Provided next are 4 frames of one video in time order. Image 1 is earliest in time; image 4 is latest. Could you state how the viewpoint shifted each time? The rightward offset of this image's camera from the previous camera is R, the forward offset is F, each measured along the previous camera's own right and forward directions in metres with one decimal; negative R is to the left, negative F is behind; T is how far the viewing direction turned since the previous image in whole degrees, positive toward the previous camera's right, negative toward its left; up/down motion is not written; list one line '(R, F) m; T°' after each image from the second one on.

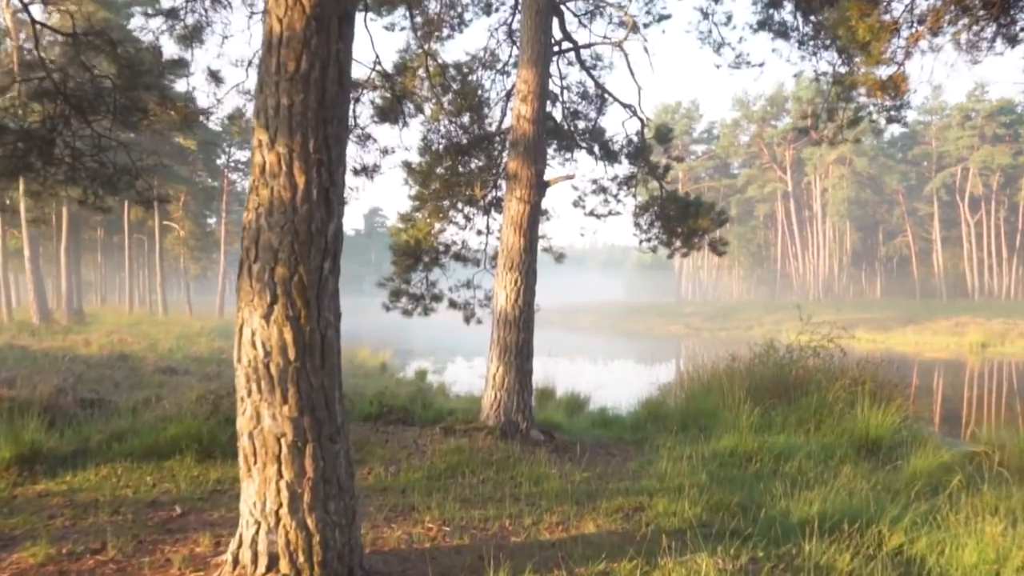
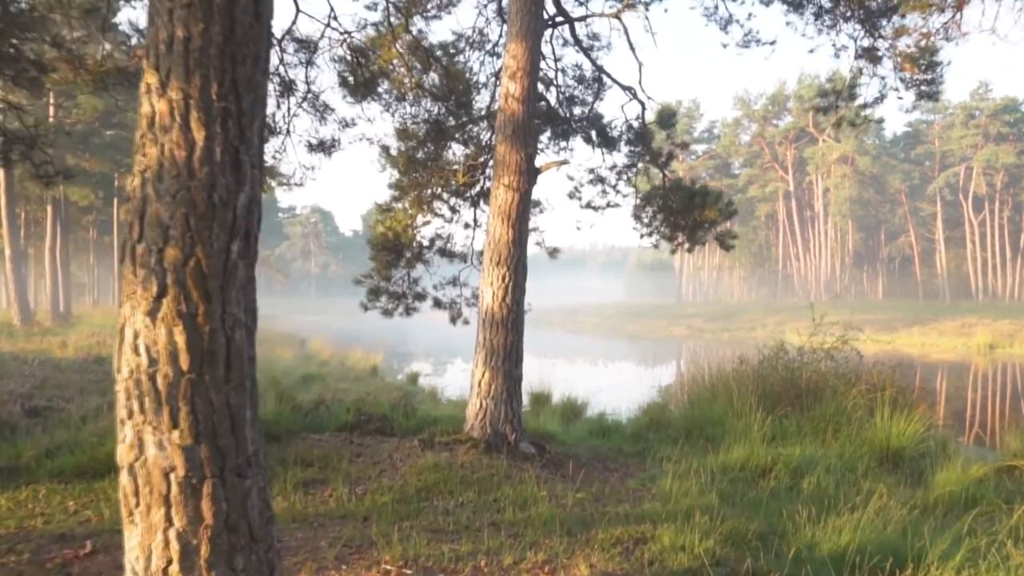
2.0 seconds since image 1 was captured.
(+0.1, +0.7) m; 0°
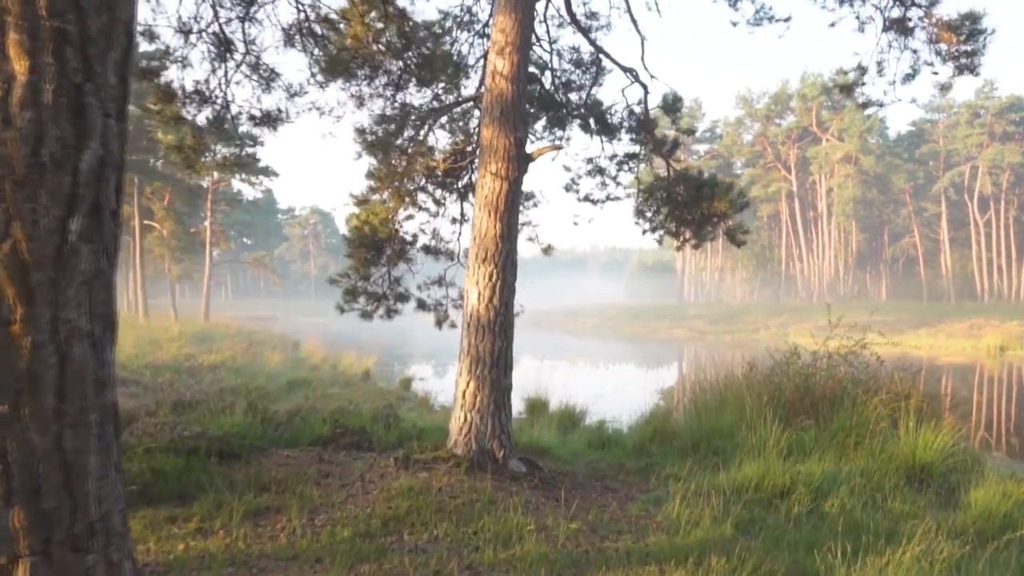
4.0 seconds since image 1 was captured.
(+0.1, +0.7) m; 0°
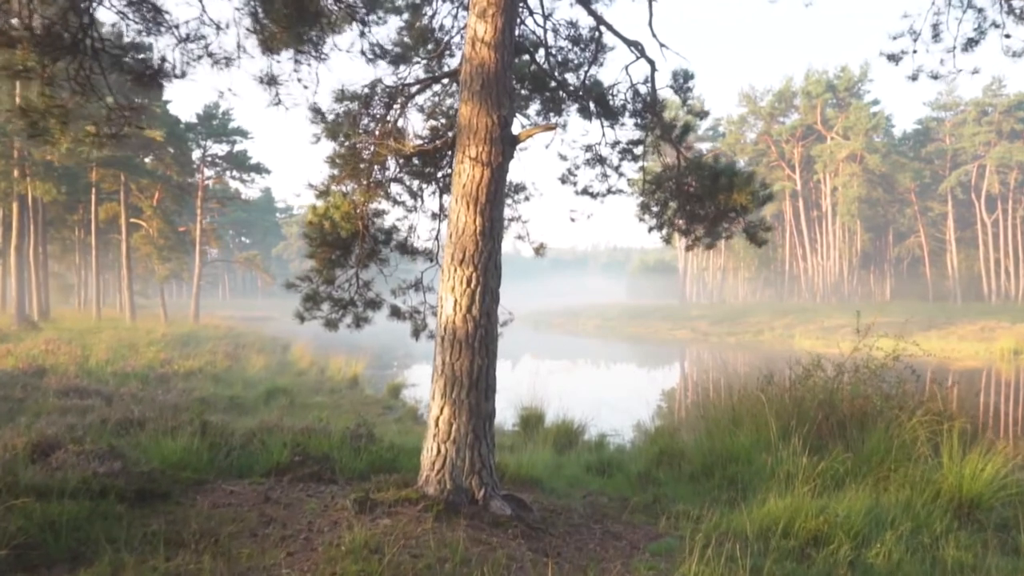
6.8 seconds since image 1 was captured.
(+0.1, +1.0) m; 0°
